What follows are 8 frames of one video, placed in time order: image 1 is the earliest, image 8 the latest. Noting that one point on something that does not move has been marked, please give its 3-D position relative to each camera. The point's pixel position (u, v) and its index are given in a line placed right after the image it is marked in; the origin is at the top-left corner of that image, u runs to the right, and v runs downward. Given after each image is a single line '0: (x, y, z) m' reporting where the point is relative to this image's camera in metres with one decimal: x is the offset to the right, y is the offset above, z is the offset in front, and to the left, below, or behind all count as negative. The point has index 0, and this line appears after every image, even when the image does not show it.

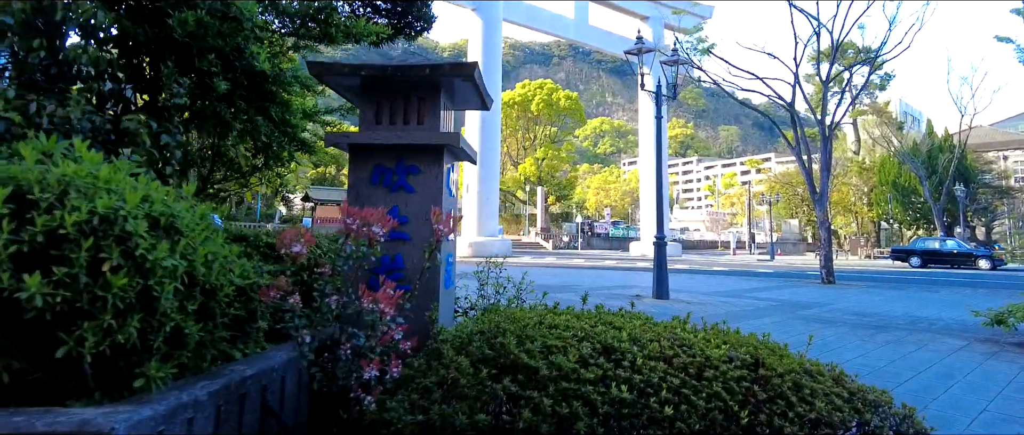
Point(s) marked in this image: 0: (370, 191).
0: (-1.1, +0.2, +4.8) m
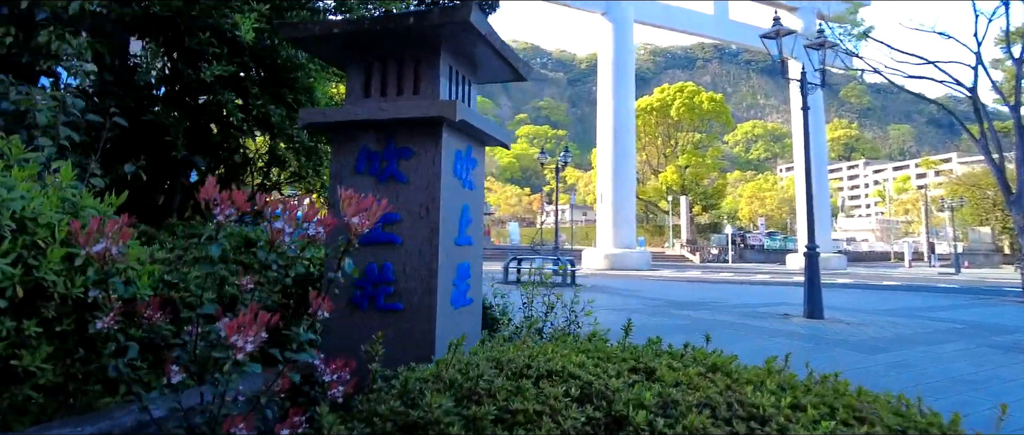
0: (-0.9, +0.2, +3.7) m
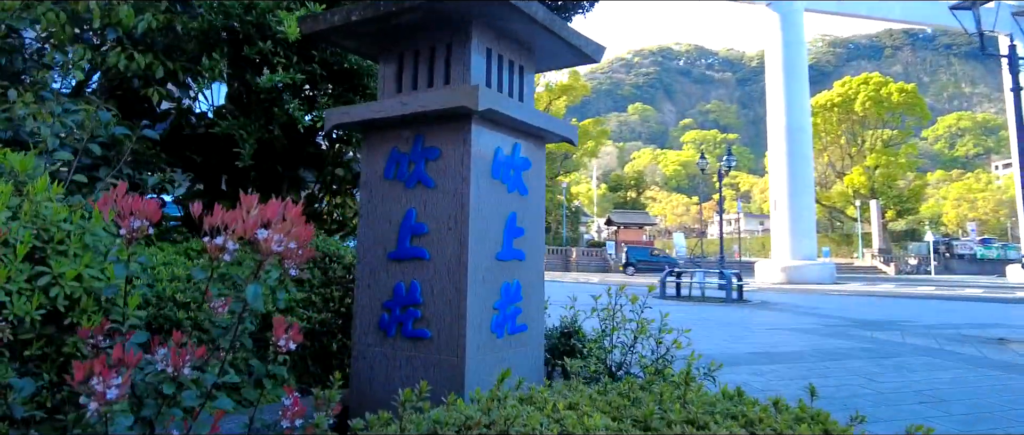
0: (-0.6, +0.1, +3.3) m
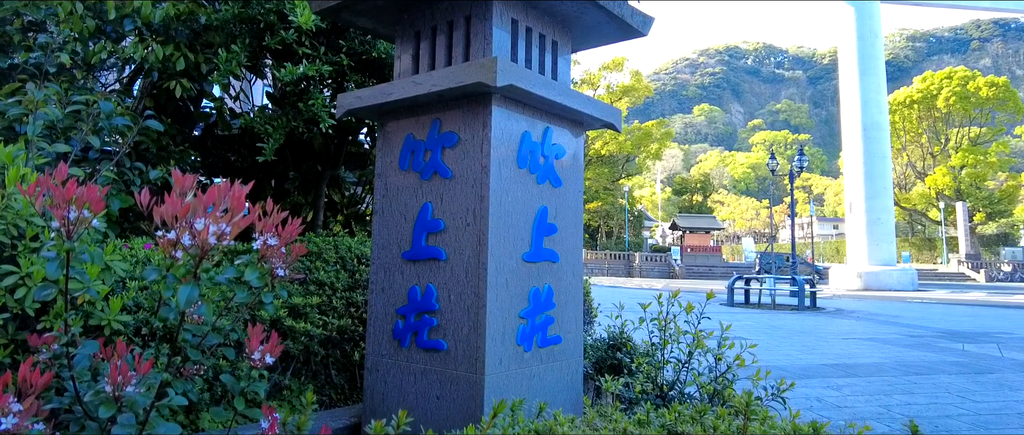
0: (-0.5, +0.2, +2.9) m
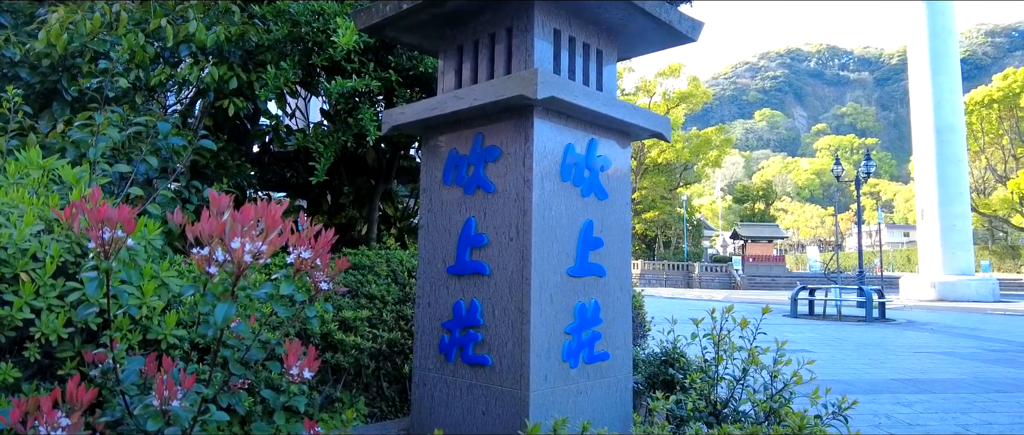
0: (-0.3, +0.1, +2.9) m
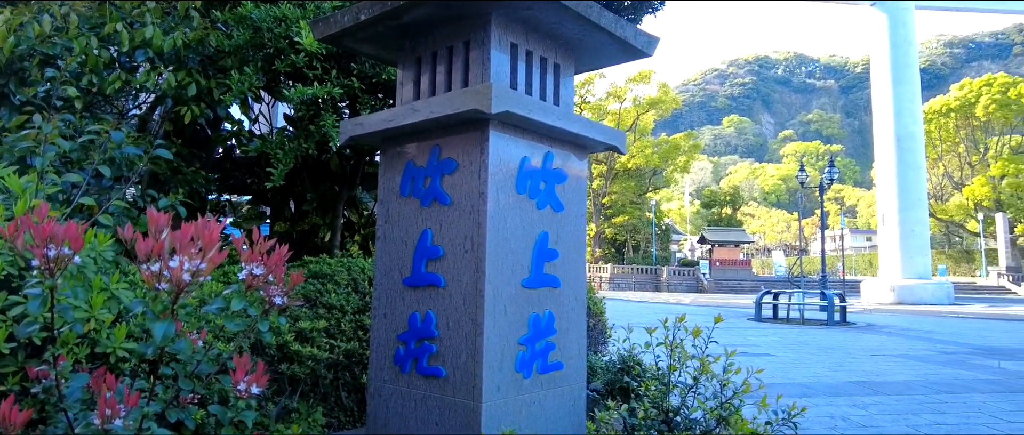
0: (-0.5, 0.0, +2.9) m
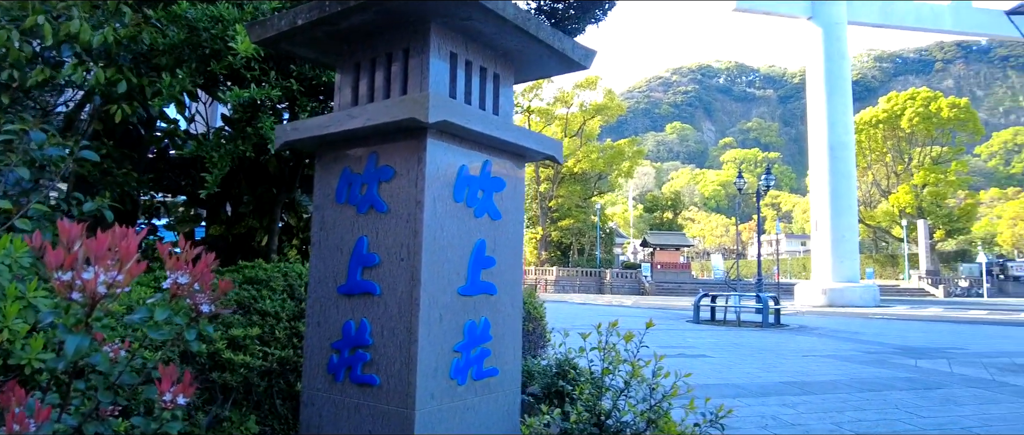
0: (-0.8, 0.0, +2.9) m
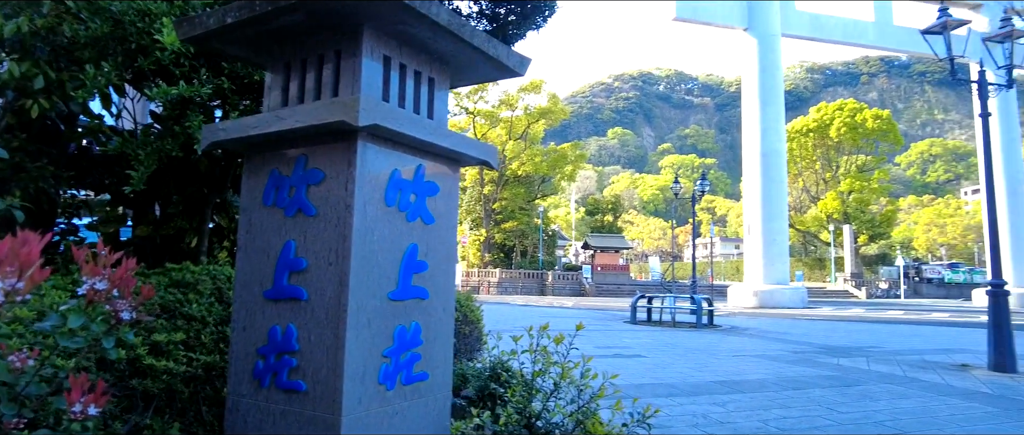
0: (-1.1, 0.0, +2.9) m
